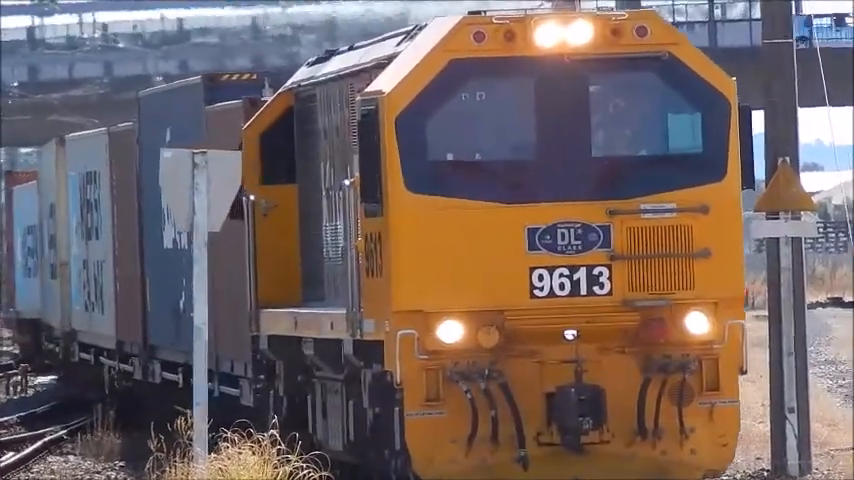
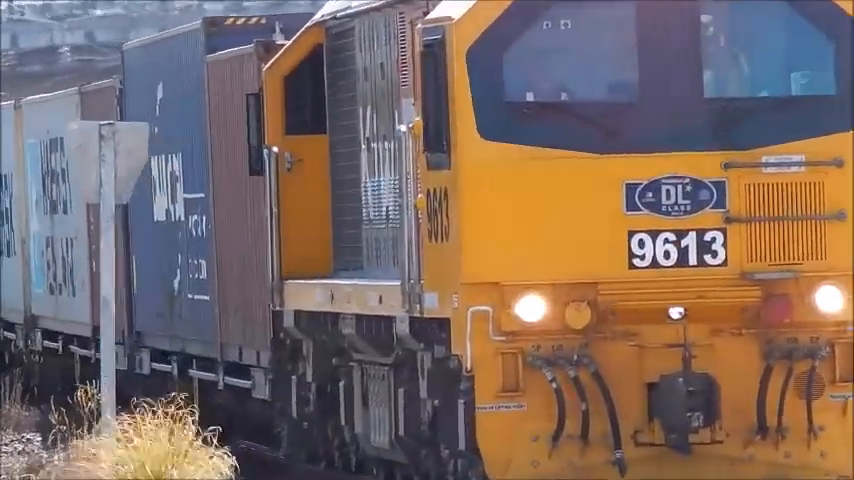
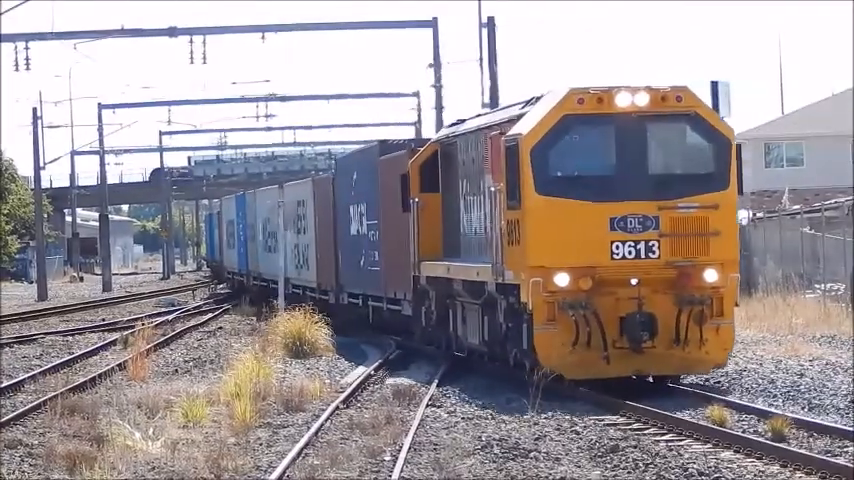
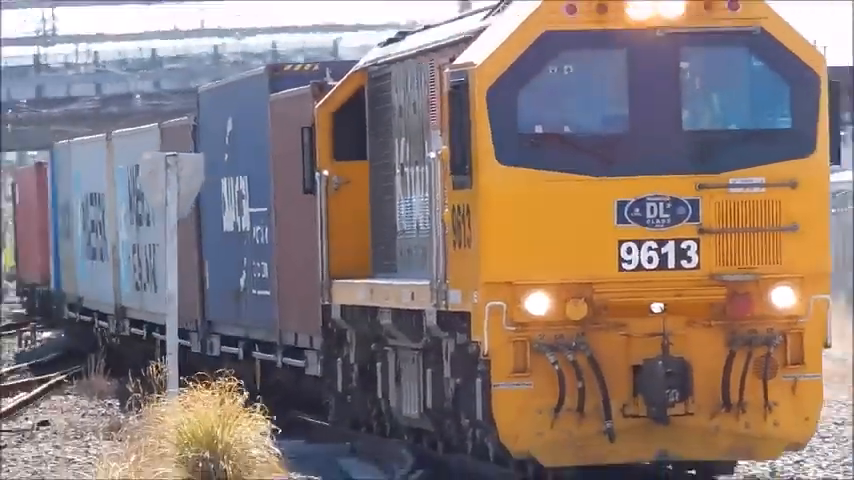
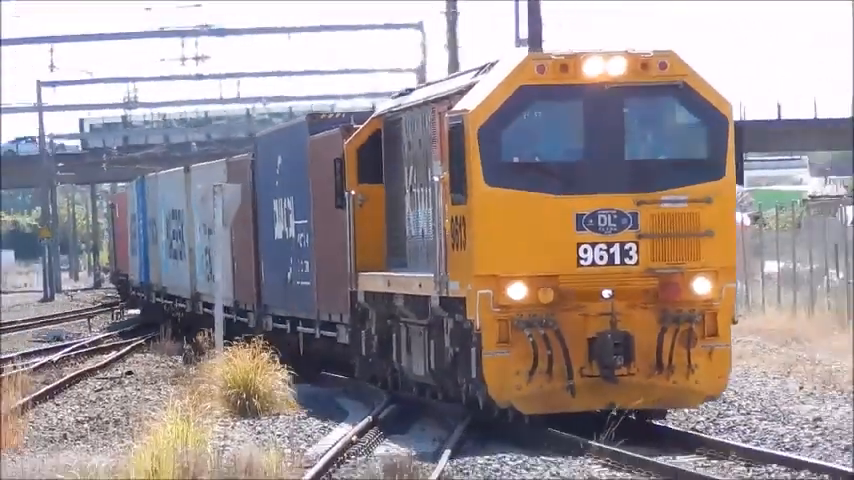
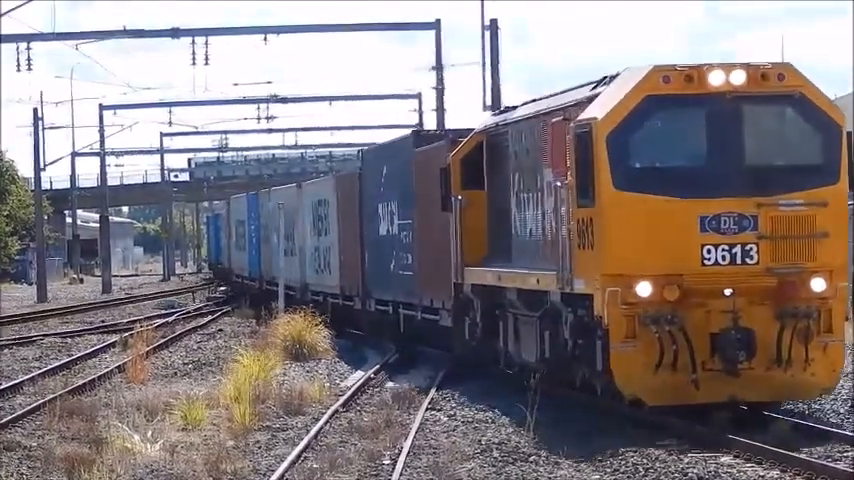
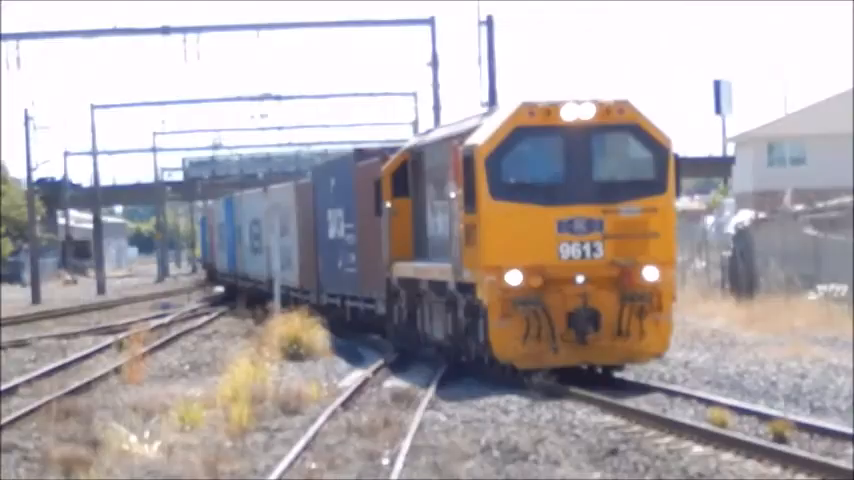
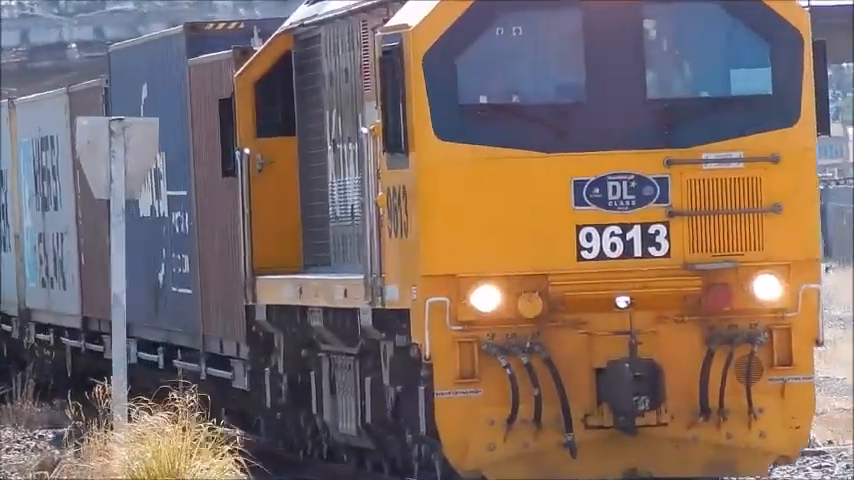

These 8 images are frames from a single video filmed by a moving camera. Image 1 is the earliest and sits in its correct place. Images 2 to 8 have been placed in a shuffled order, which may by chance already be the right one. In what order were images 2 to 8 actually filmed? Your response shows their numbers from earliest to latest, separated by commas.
8, 2, 4, 5, 7, 3, 6
